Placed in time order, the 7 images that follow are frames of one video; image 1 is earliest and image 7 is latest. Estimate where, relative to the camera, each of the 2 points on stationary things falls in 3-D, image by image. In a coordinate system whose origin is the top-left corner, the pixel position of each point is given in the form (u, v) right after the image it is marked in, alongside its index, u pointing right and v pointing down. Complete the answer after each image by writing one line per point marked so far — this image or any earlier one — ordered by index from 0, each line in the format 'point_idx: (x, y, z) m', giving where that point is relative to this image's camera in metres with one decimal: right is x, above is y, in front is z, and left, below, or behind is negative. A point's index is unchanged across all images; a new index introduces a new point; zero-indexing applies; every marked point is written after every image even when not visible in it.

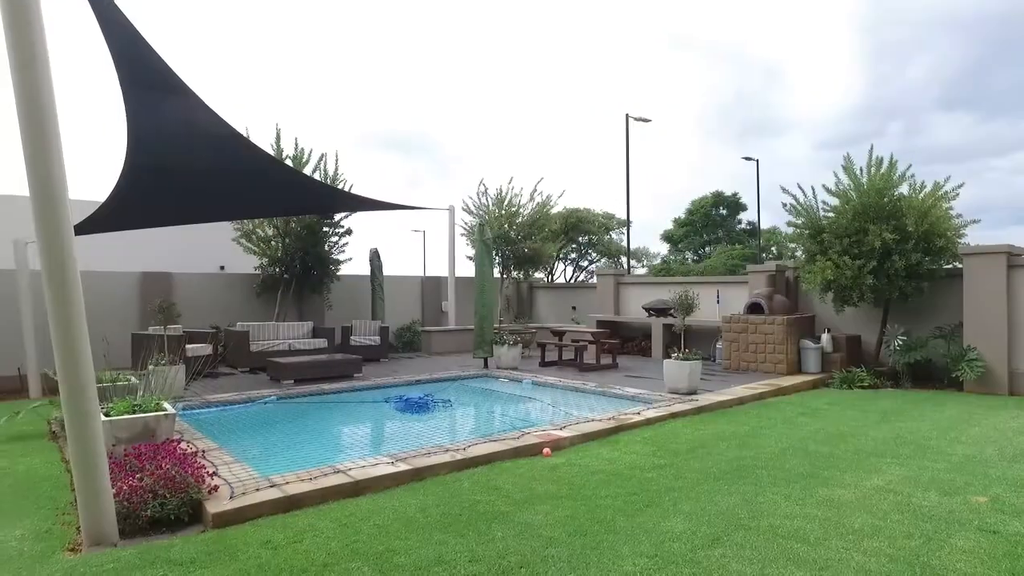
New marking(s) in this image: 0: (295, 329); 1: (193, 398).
0: (-3.3, -0.6, +10.3) m
1: (-3.3, -1.1, +6.9) m
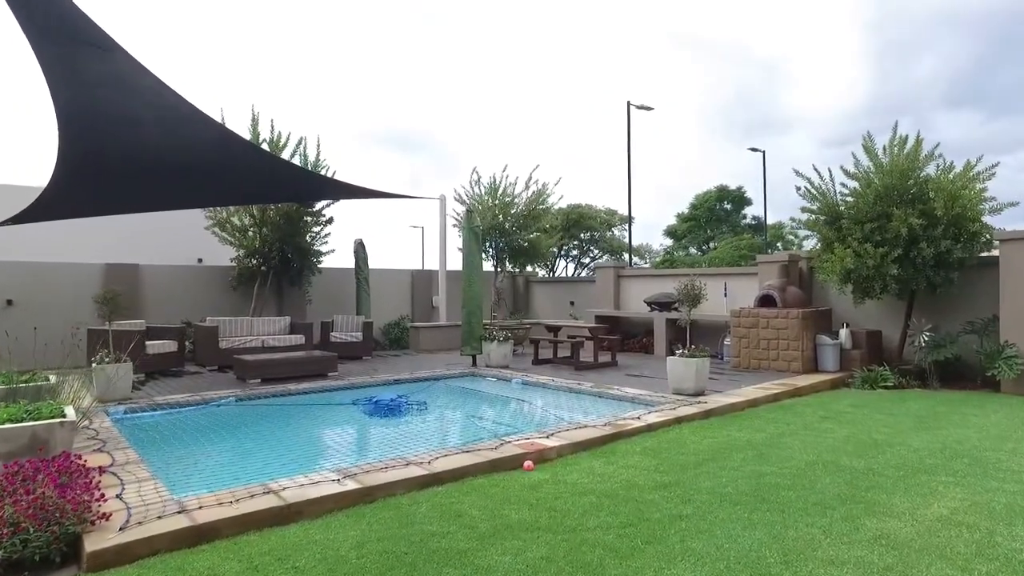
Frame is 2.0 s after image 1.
0: (-3.5, -0.5, +9.6) m
1: (-3.5, -1.0, +6.2) m
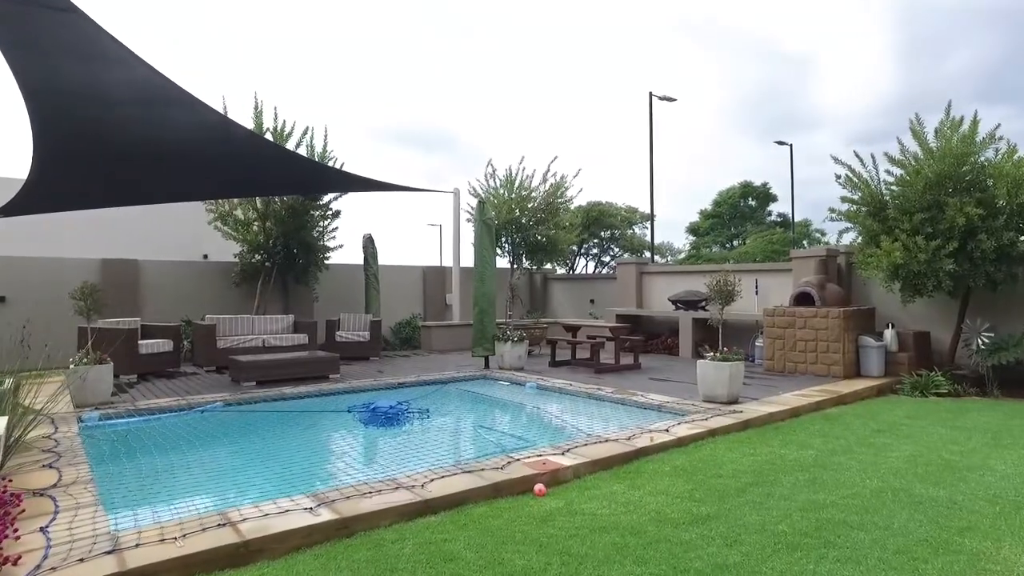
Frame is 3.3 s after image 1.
0: (-3.3, -0.5, +9.1) m
1: (-3.4, -1.0, +5.7) m
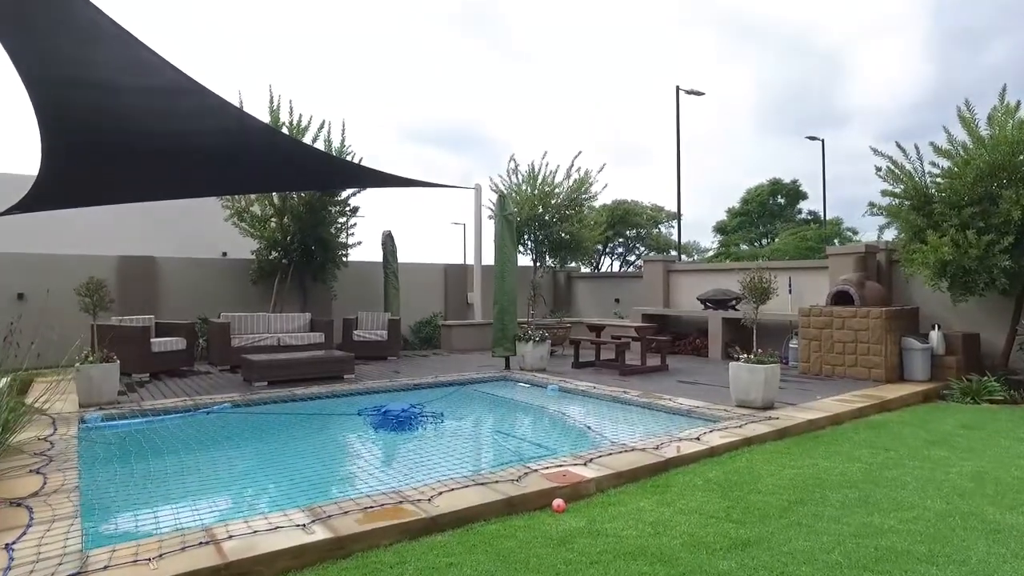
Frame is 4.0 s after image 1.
0: (-3.0, -0.4, +8.9) m
1: (-3.2, -1.0, +5.5) m
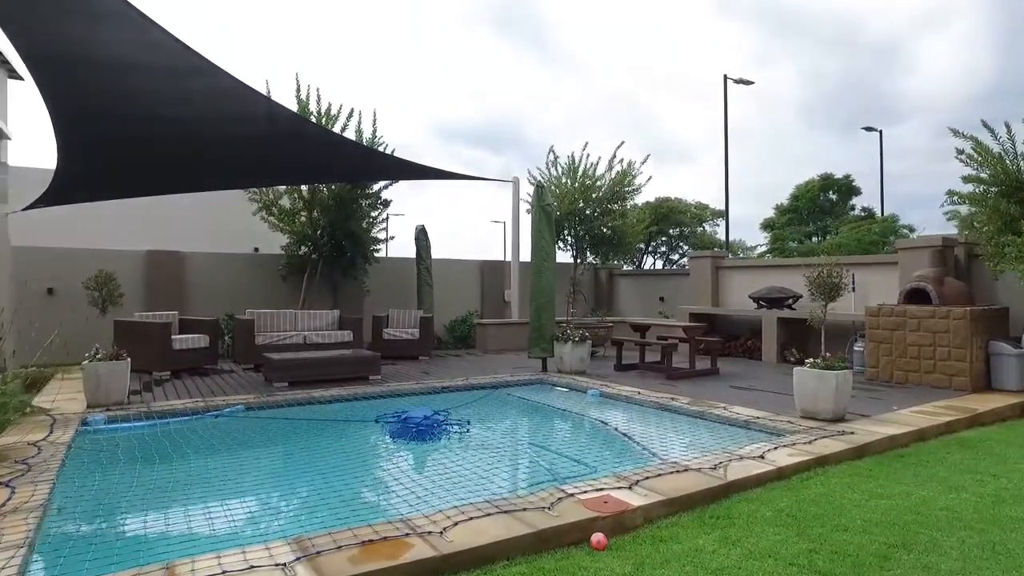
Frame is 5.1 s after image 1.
0: (-2.5, -0.4, +8.6) m
1: (-2.9, -0.9, +5.2) m
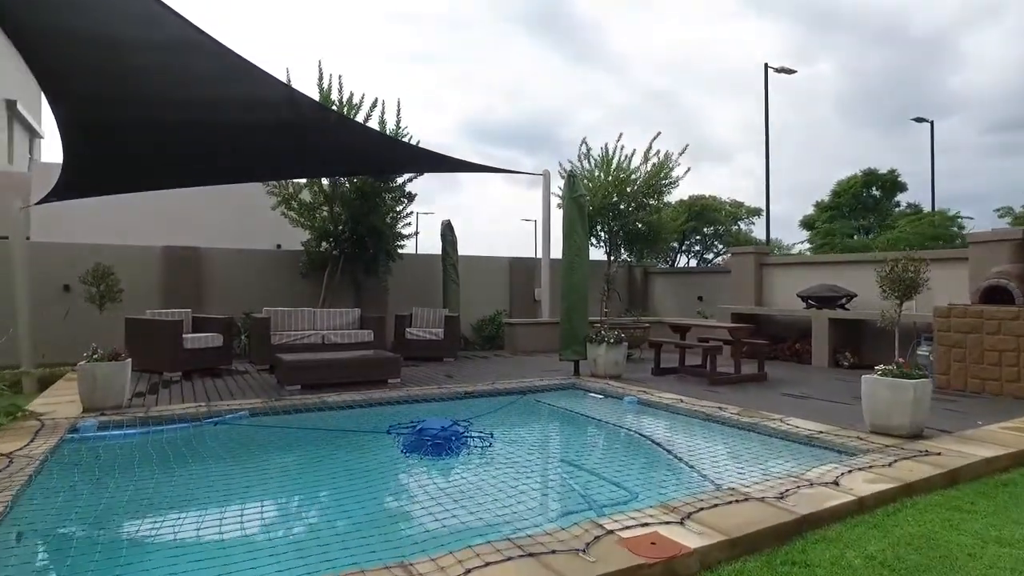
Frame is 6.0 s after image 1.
0: (-2.1, -0.3, +8.2) m
1: (-2.7, -0.9, +4.8) m
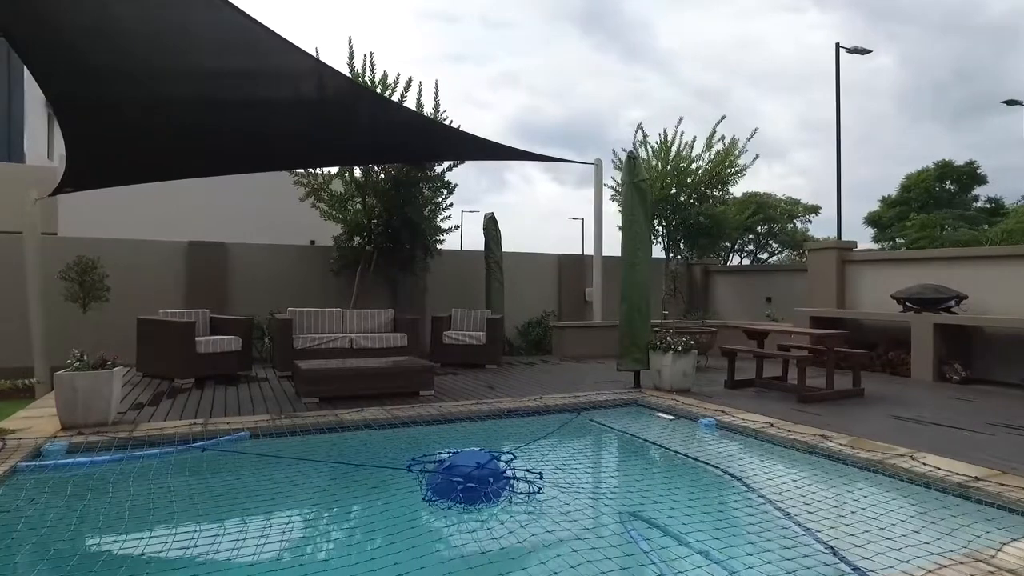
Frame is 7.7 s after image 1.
0: (-1.6, -0.3, +7.4) m
1: (-2.4, -0.9, +4.1) m
